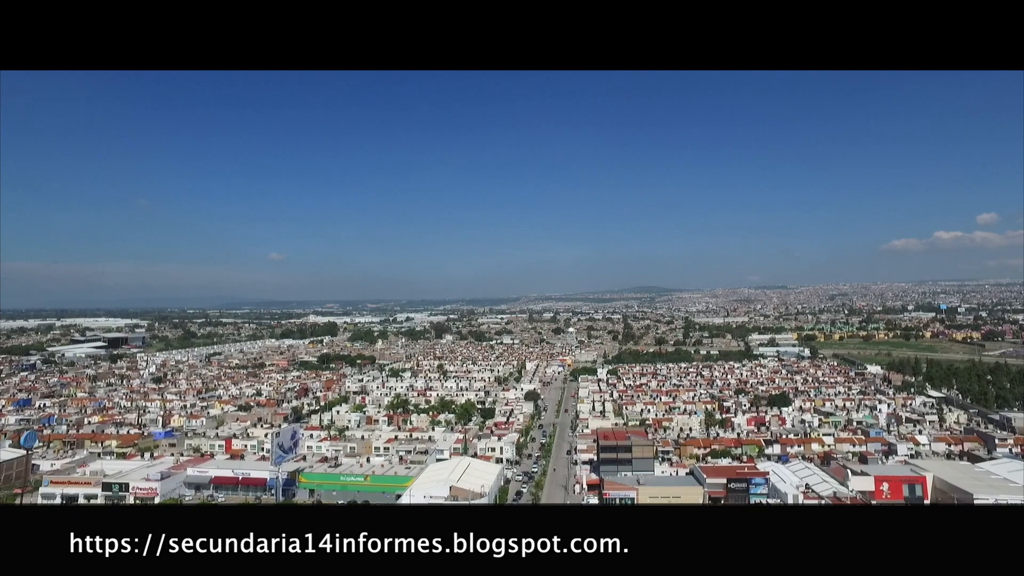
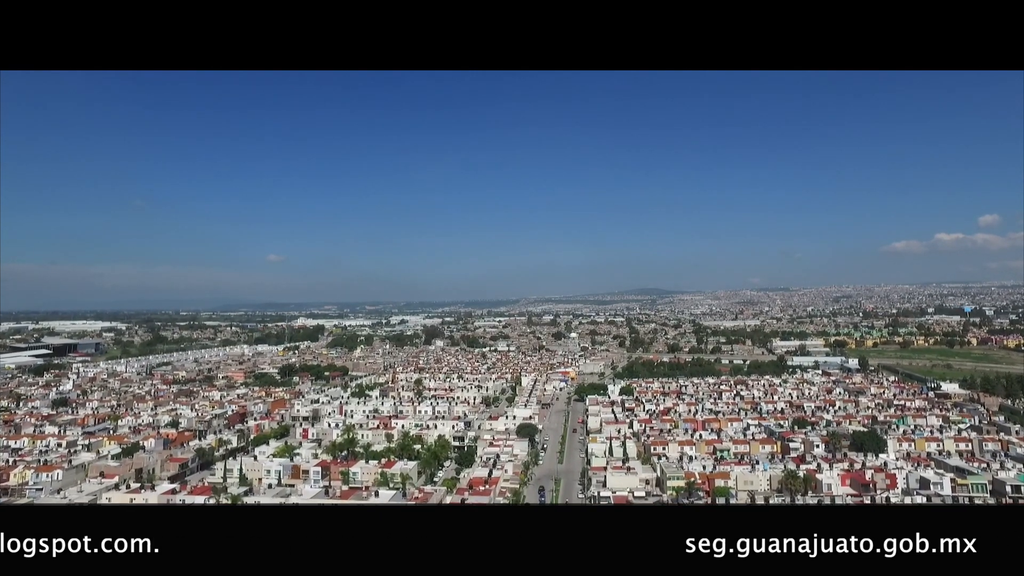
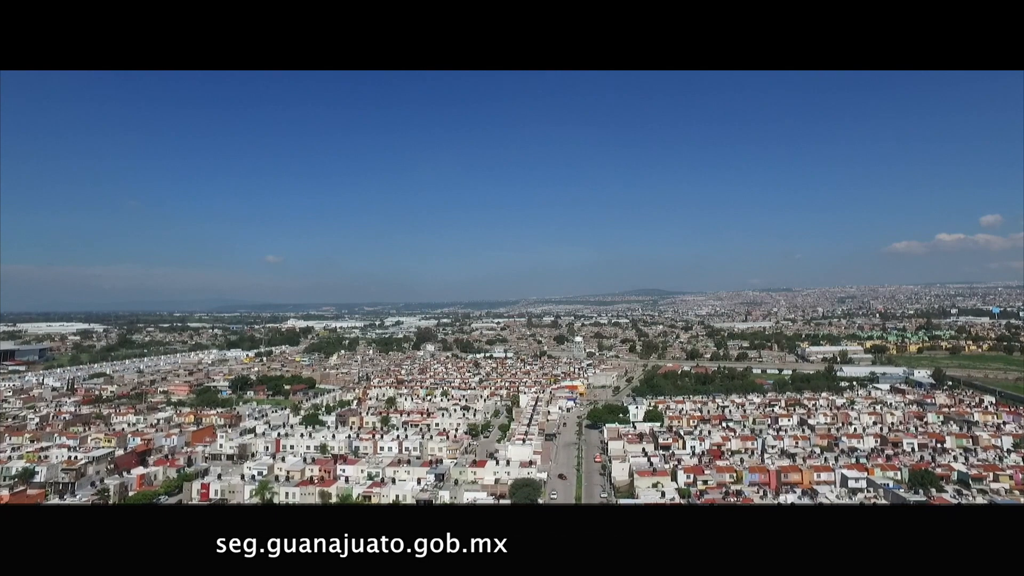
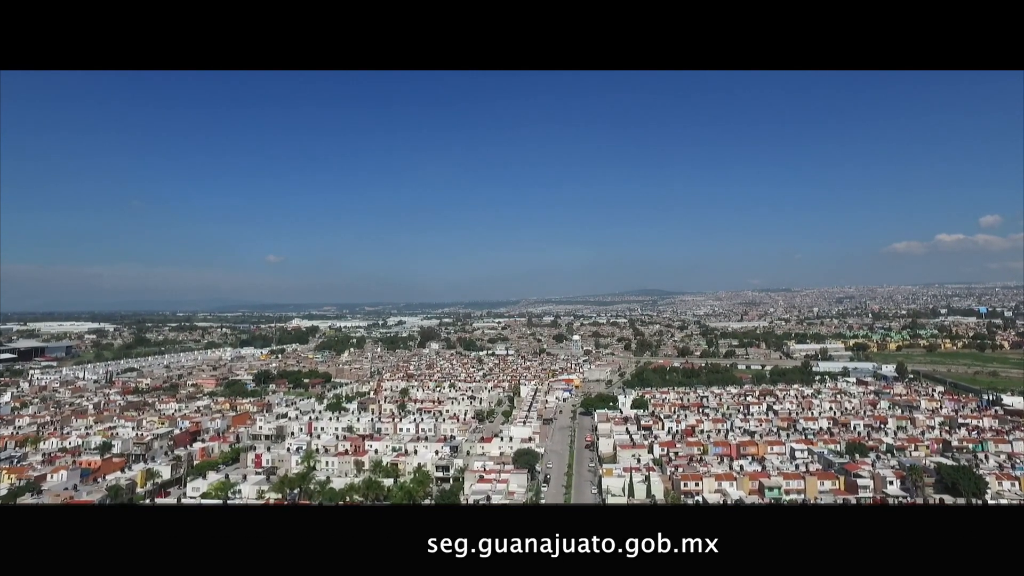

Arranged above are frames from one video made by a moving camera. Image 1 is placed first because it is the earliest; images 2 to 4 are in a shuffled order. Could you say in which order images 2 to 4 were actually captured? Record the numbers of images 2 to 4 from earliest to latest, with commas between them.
2, 4, 3
